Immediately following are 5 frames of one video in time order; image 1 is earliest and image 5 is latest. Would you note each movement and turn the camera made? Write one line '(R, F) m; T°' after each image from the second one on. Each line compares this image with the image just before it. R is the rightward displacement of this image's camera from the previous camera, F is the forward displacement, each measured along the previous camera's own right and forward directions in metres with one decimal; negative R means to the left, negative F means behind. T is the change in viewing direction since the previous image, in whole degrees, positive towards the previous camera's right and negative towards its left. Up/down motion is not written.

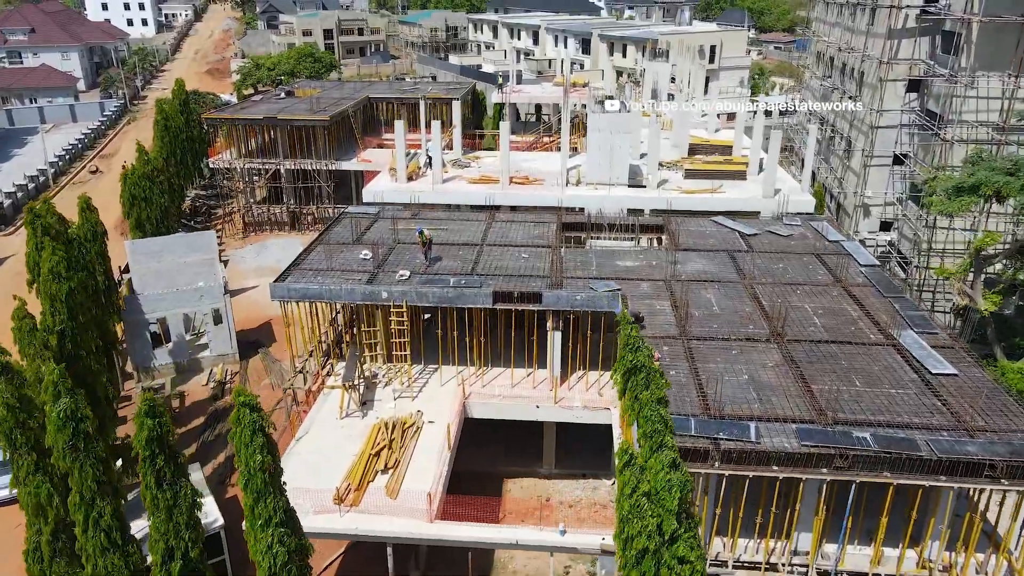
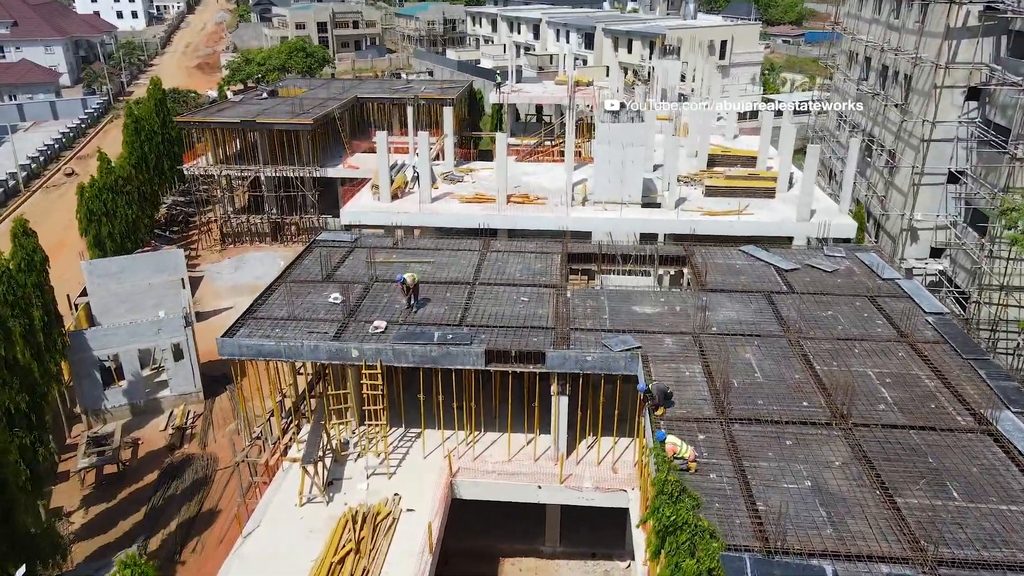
(+0.1, +3.2) m; 0°
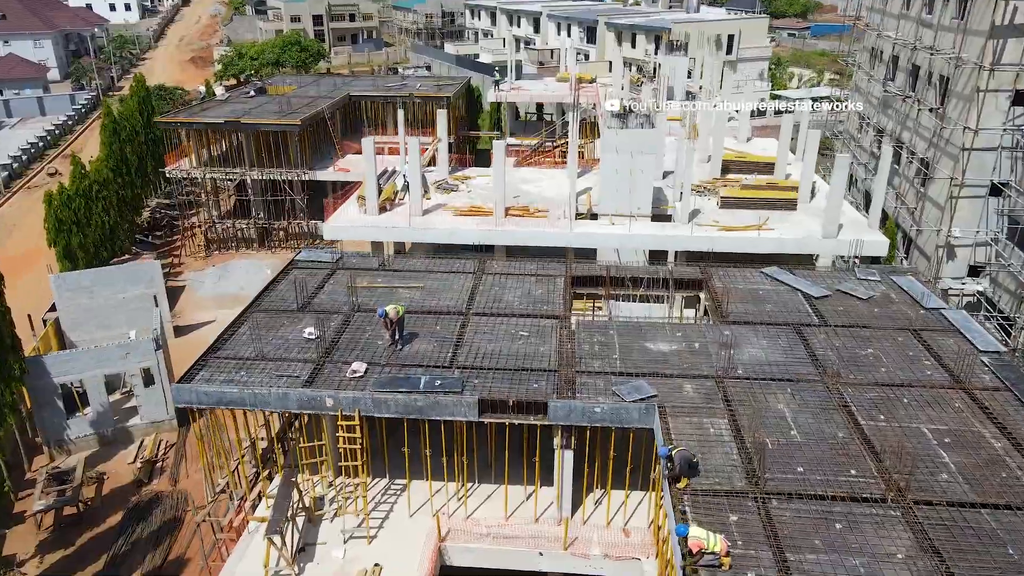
(+0.1, +2.0) m; 0°
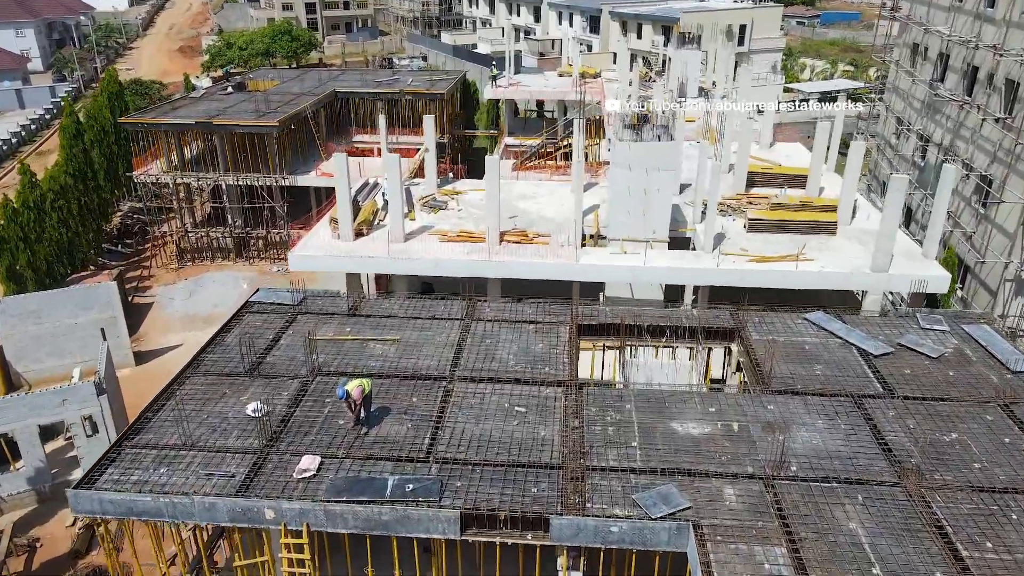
(+0.1, +3.0) m; 0°
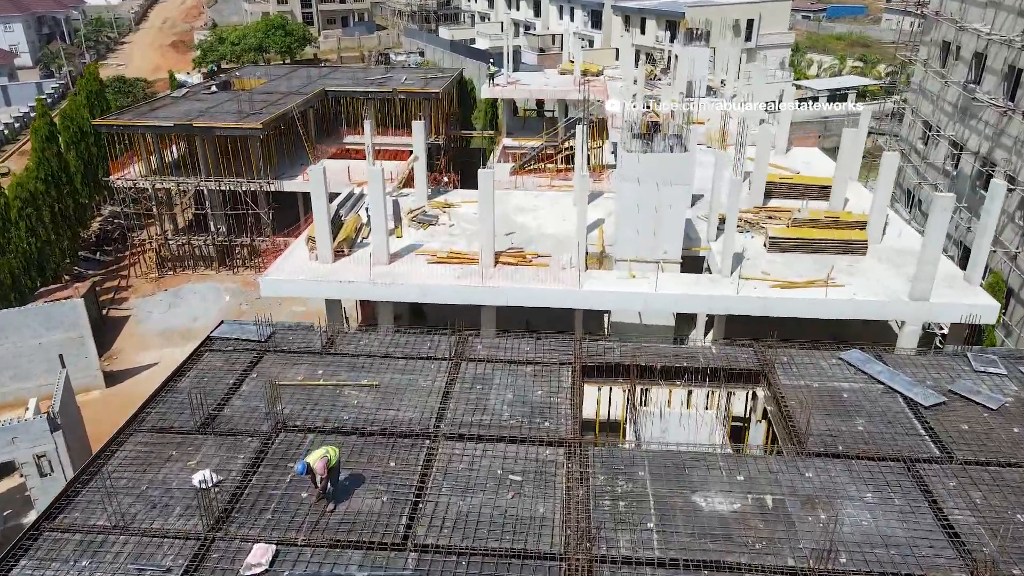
(+0.1, +1.9) m; 0°
